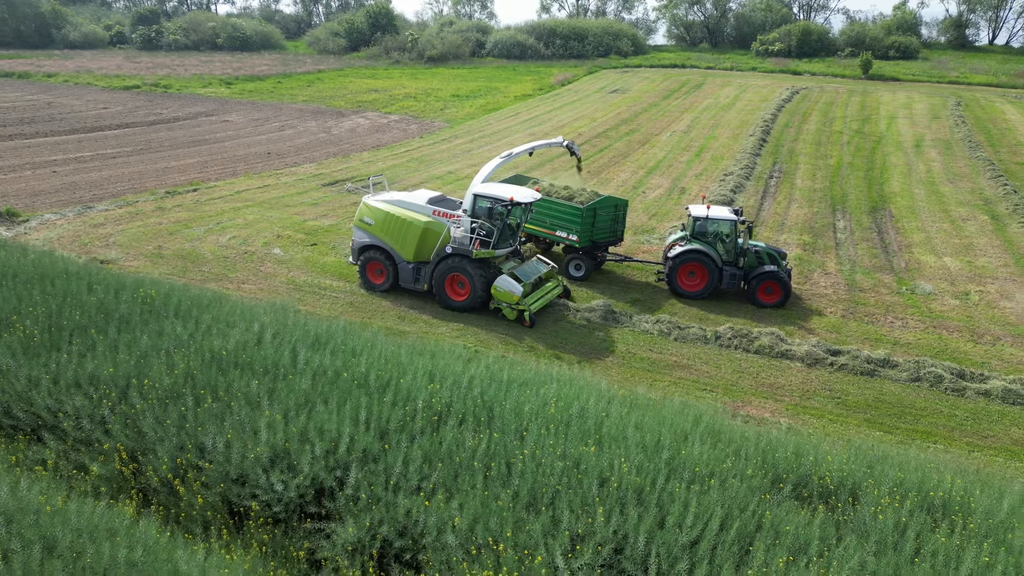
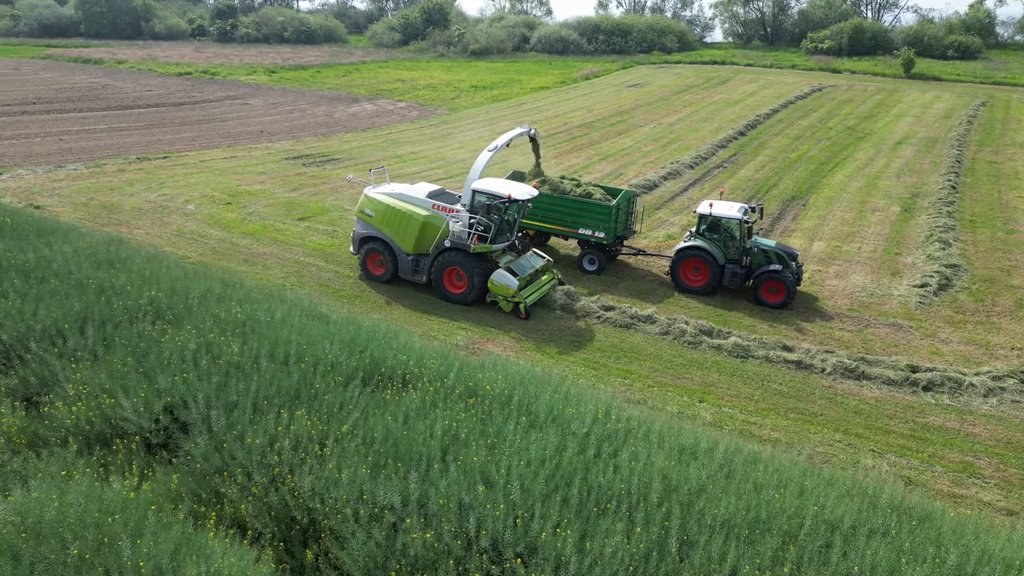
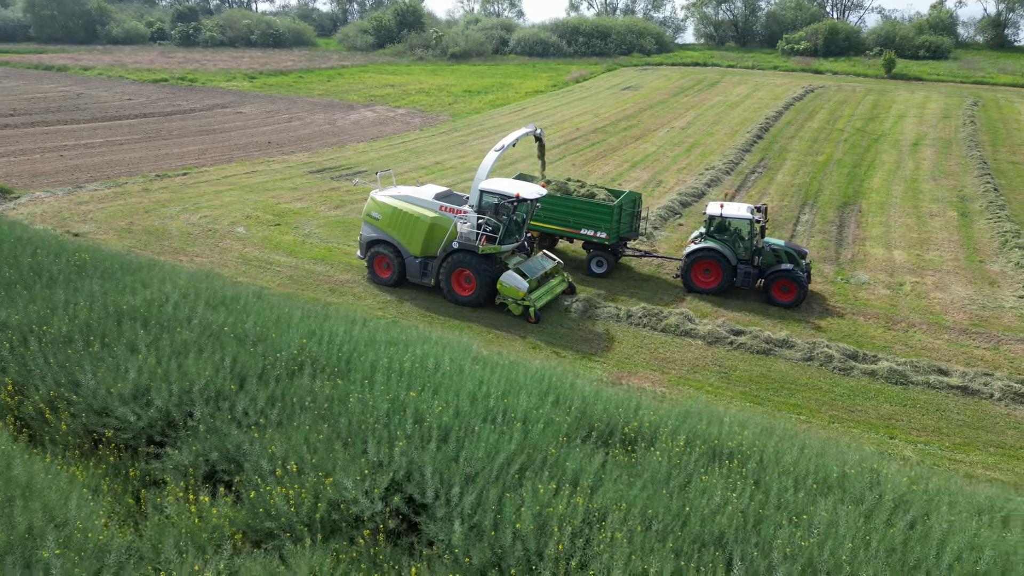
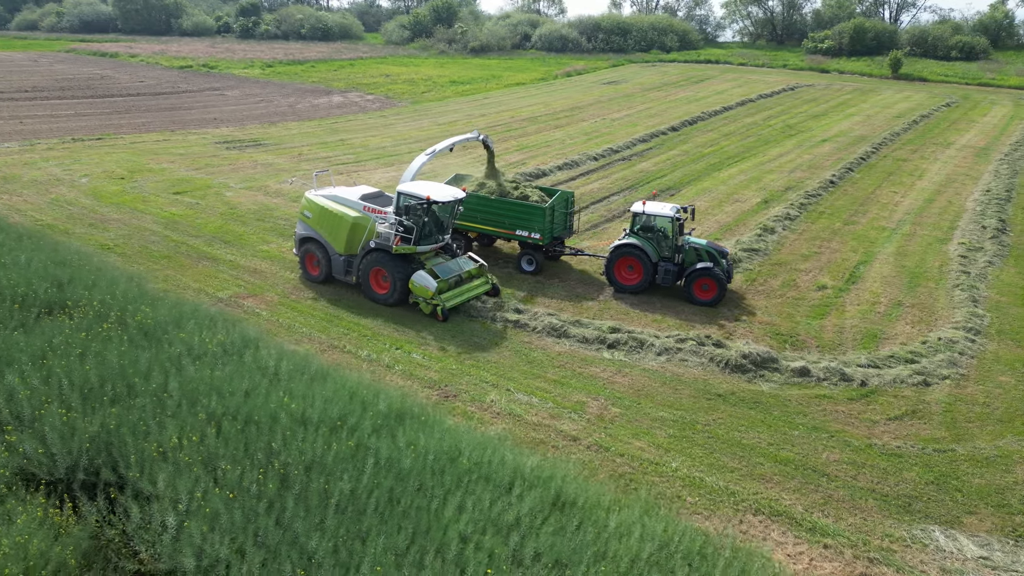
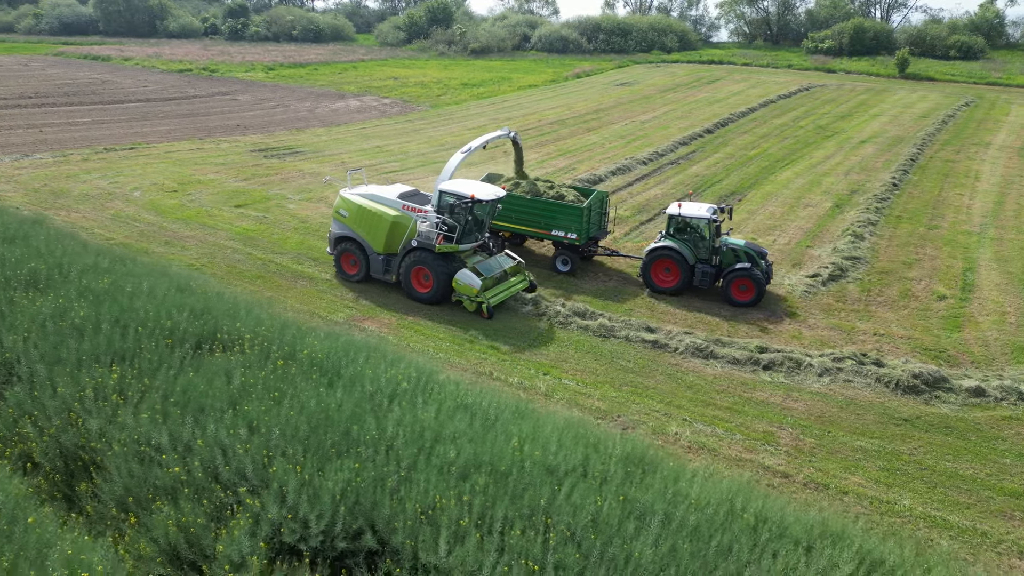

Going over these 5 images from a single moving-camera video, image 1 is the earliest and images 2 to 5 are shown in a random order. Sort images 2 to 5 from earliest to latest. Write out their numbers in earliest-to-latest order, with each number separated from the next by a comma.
3, 2, 5, 4
